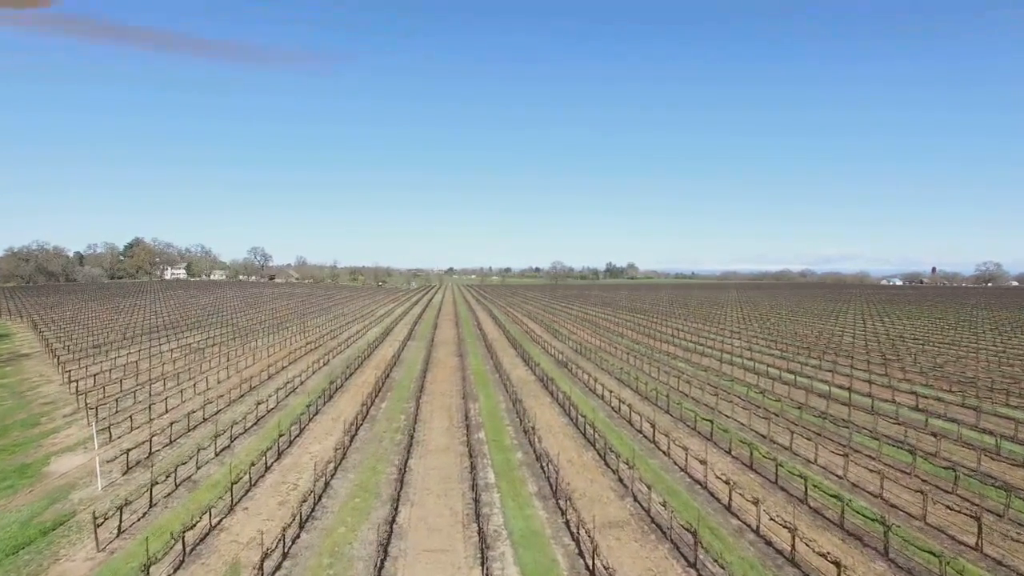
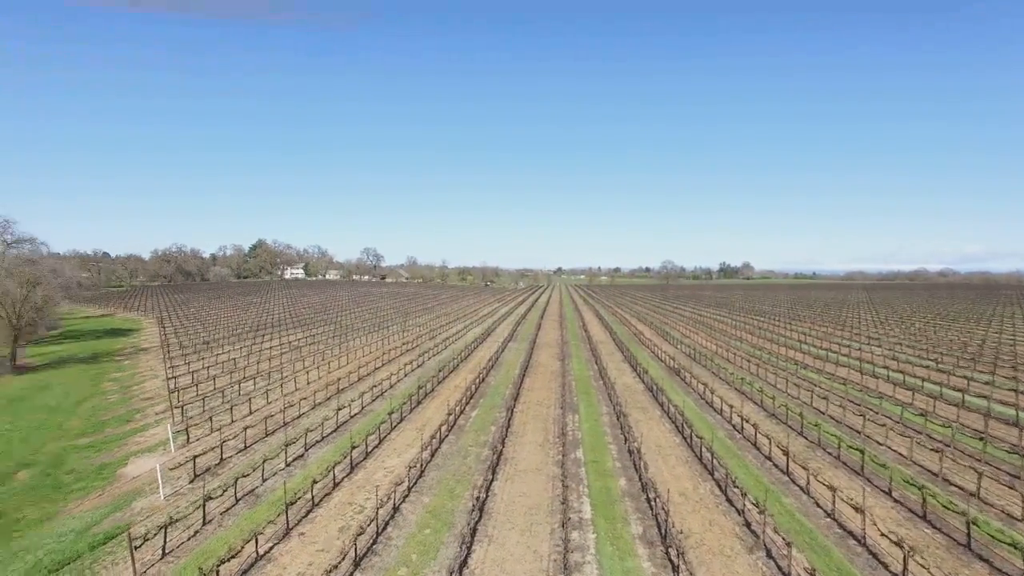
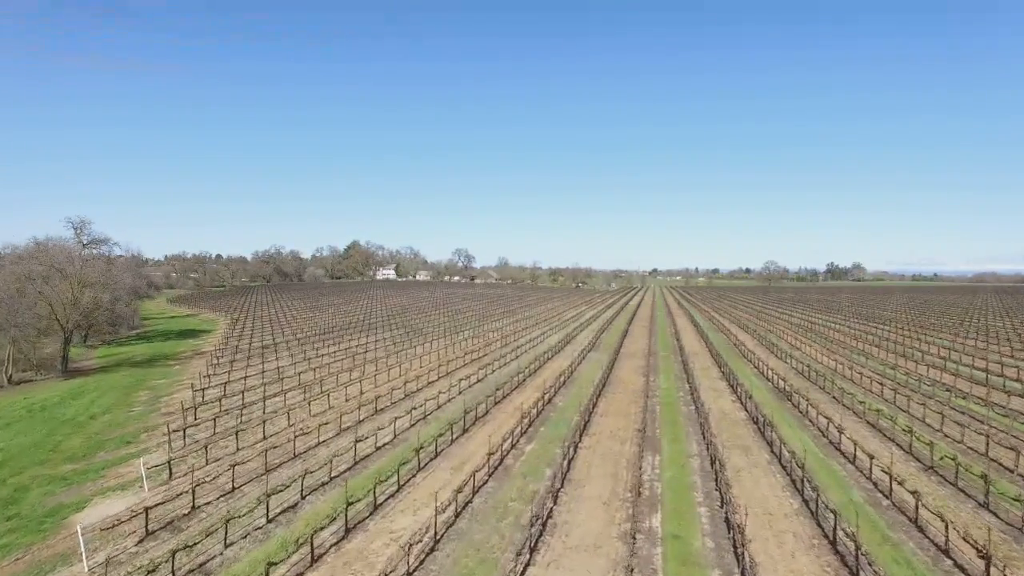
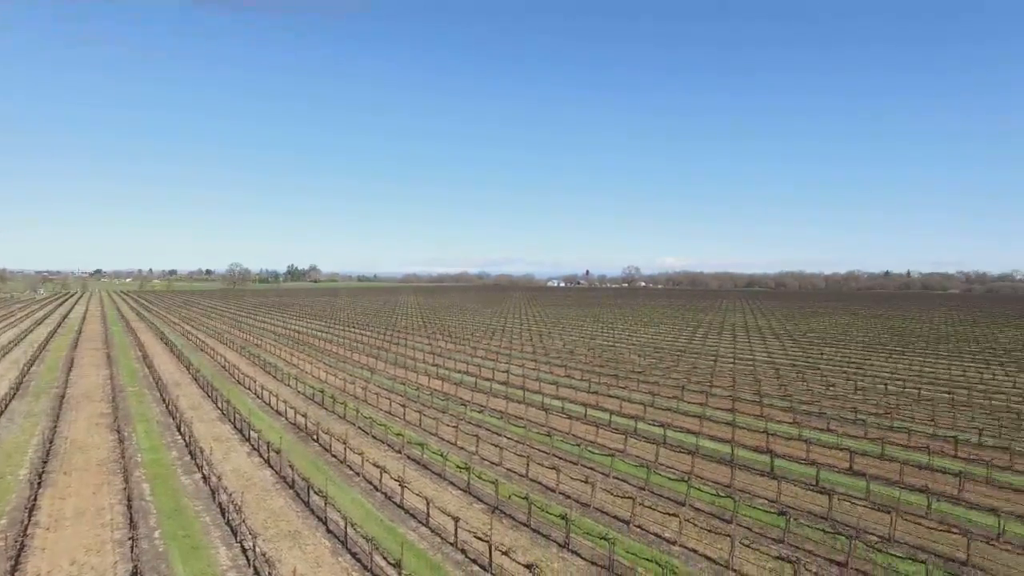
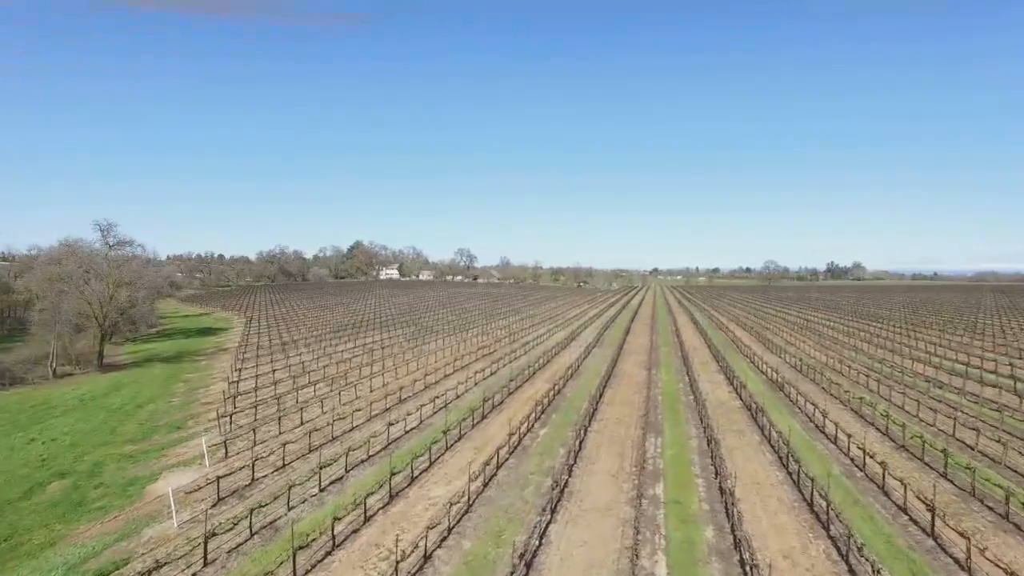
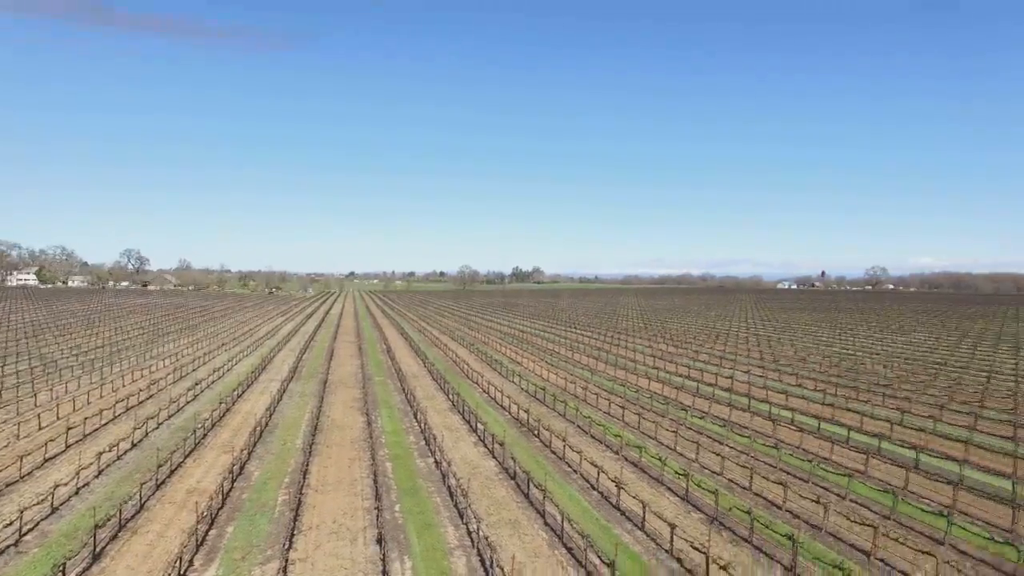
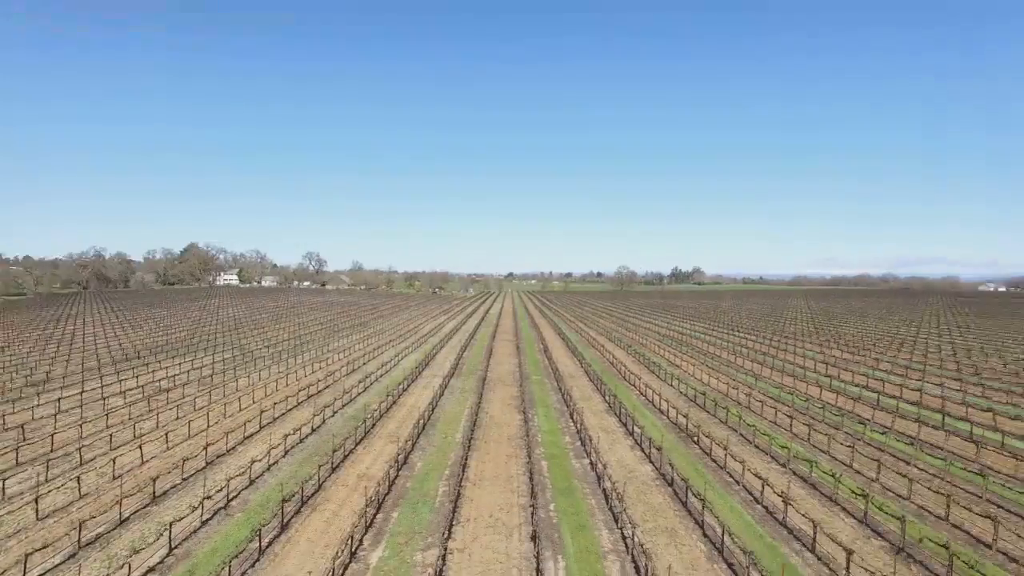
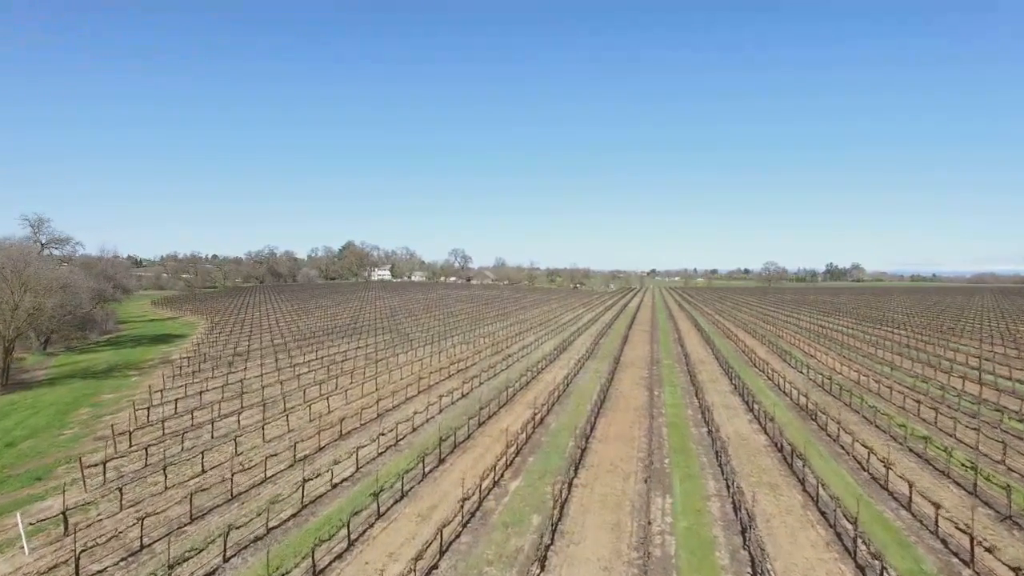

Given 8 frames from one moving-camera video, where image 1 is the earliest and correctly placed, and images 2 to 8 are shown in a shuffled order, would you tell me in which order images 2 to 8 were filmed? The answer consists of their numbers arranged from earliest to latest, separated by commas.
2, 5, 3, 8, 7, 6, 4
